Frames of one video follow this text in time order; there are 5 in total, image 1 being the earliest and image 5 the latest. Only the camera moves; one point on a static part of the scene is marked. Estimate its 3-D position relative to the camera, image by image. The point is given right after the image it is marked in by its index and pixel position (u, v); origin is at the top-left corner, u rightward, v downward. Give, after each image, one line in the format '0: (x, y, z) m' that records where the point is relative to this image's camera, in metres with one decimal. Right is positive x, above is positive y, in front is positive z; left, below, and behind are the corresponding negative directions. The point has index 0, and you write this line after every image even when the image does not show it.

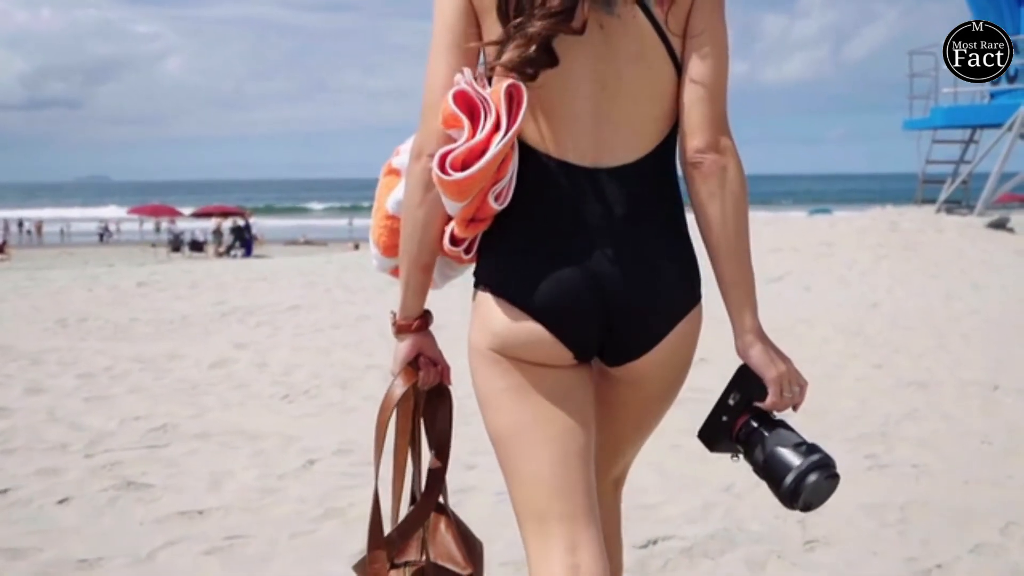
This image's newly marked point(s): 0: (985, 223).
0: (+8.3, +1.1, +19.5) m
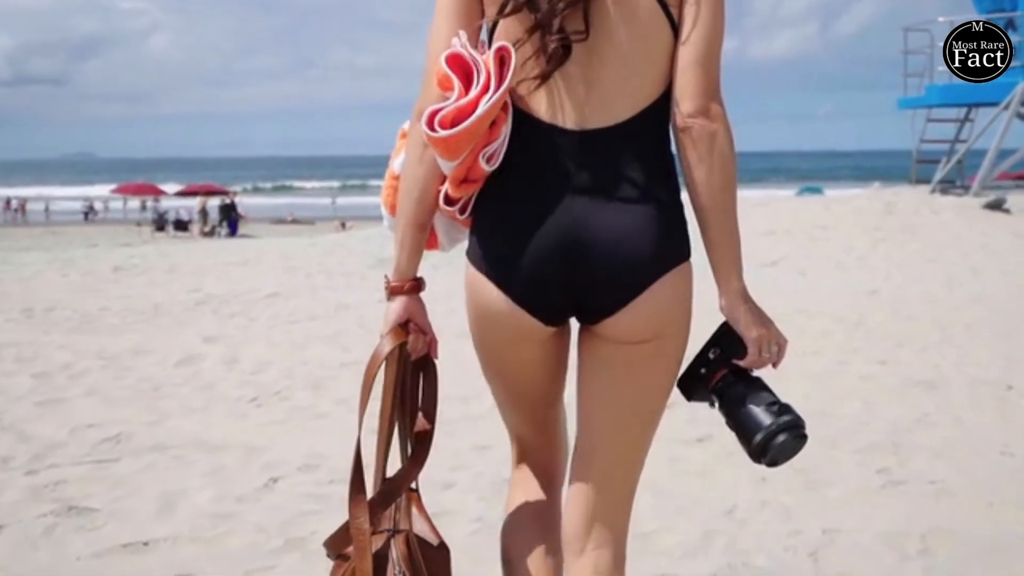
0: (+8.0, +1.4, +19.1) m
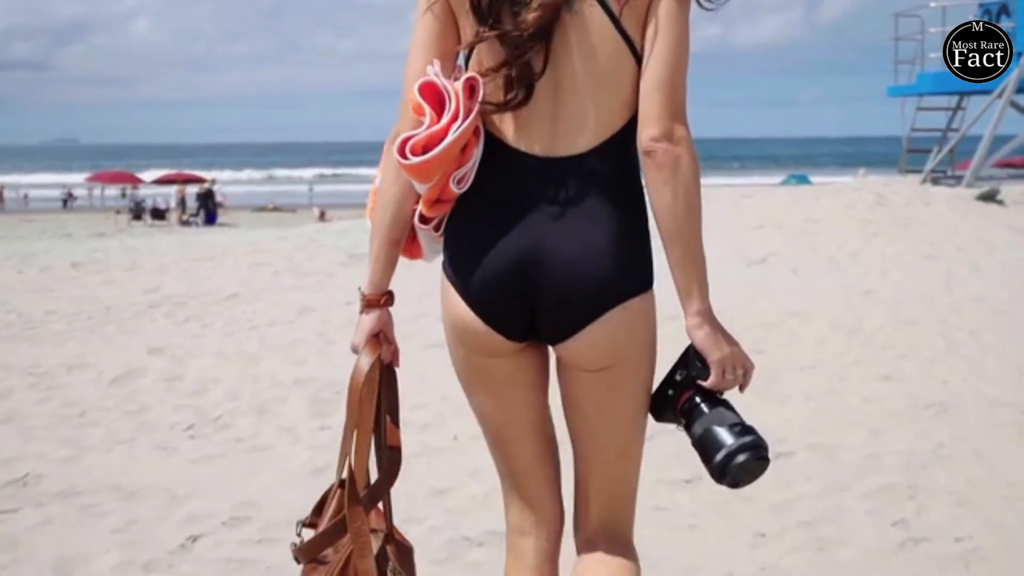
0: (+7.7, +1.5, +18.5) m
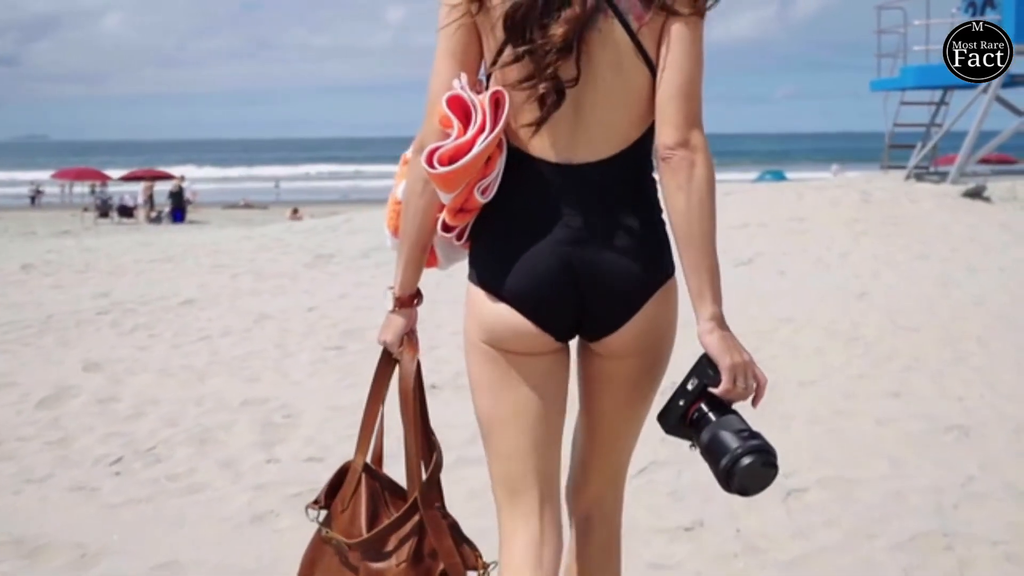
0: (+7.3, +1.6, +18.0) m
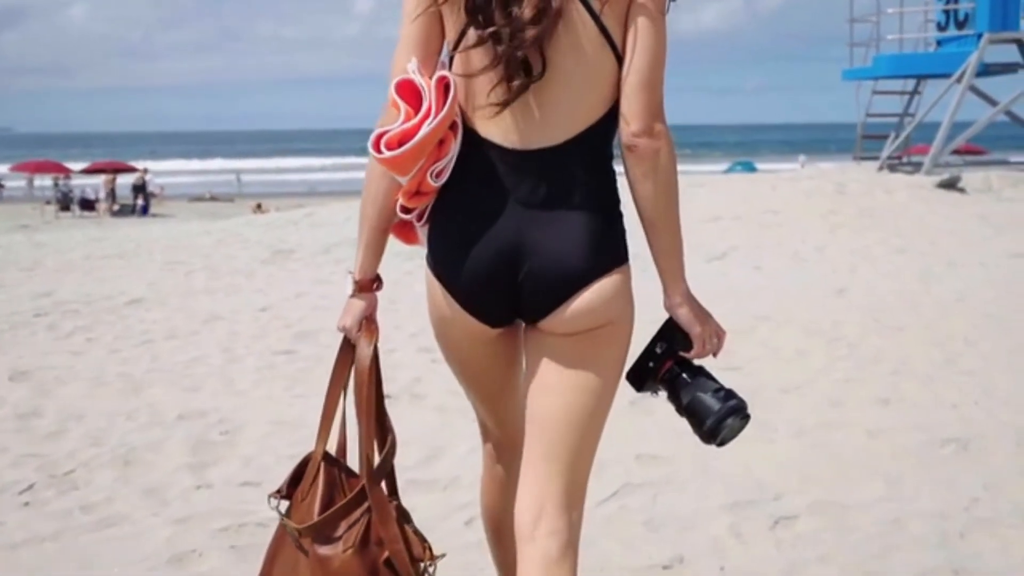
0: (+6.8, +1.7, +17.7) m
